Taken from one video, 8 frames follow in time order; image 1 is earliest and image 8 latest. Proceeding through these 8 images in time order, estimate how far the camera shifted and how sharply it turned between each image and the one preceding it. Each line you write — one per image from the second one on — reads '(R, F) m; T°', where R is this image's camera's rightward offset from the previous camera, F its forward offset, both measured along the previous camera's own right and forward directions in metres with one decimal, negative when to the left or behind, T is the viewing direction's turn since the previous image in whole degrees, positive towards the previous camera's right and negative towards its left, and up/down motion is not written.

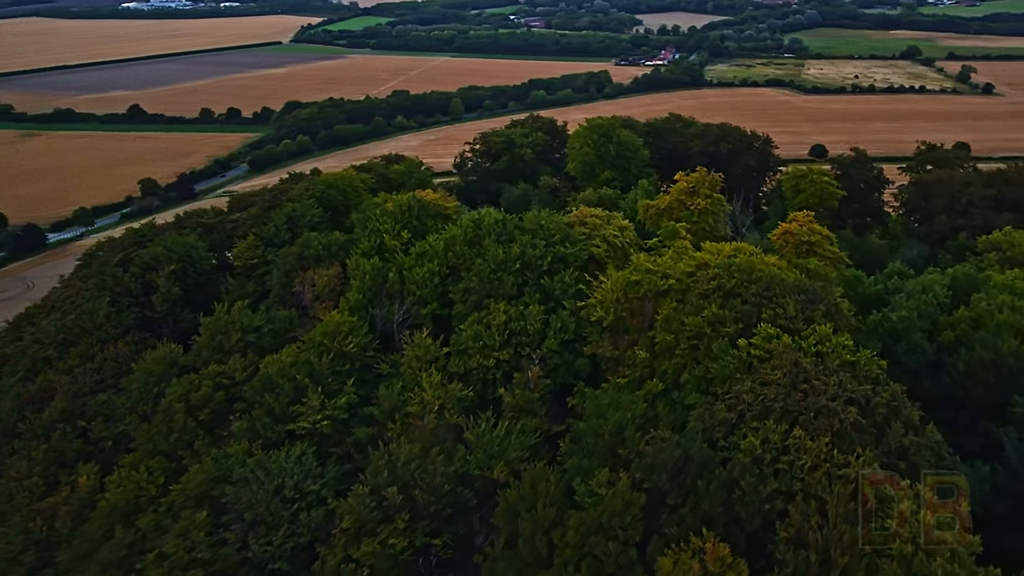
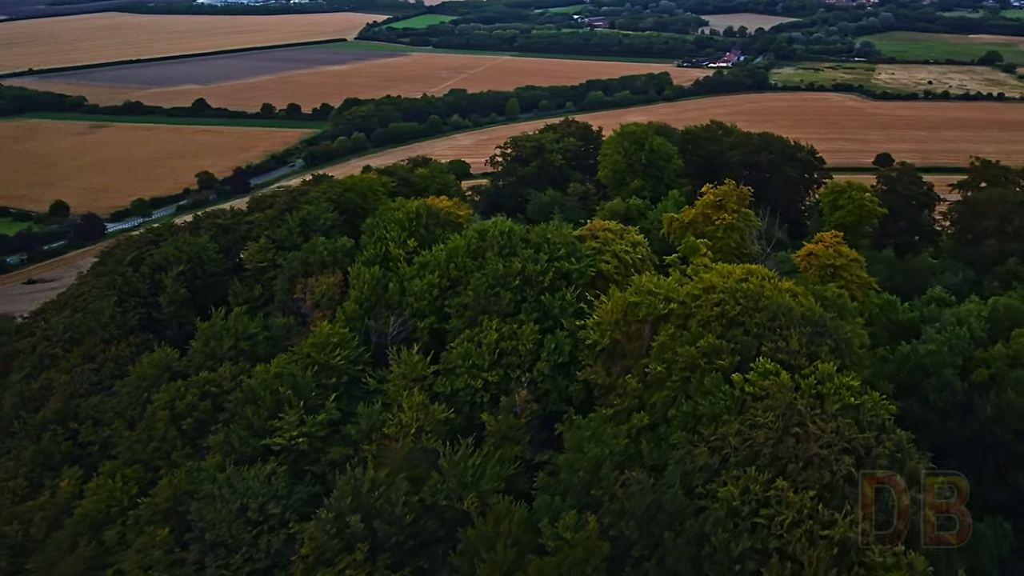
(+1.8, +1.2) m; -4°
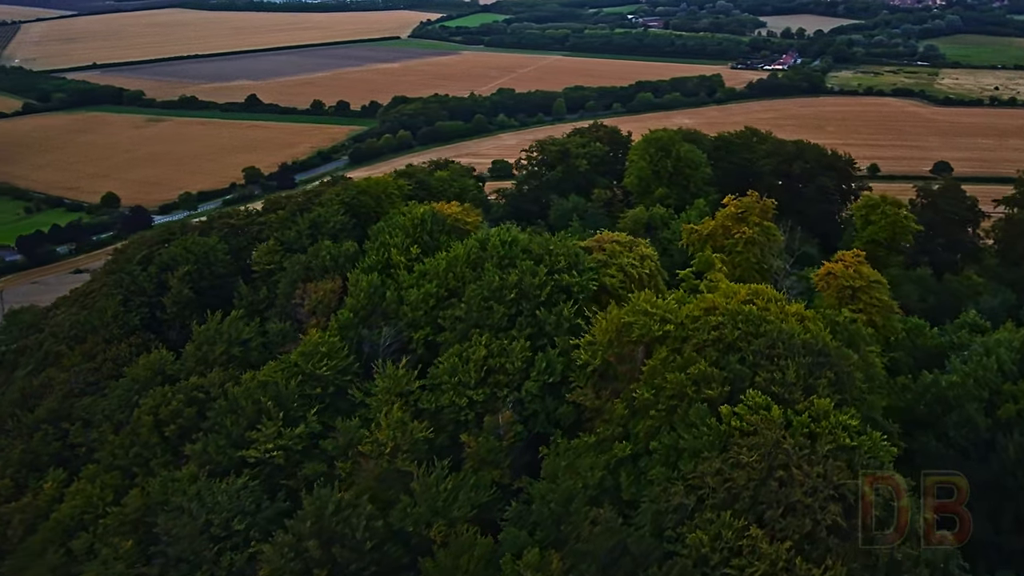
(+1.6, +1.0) m; -3°
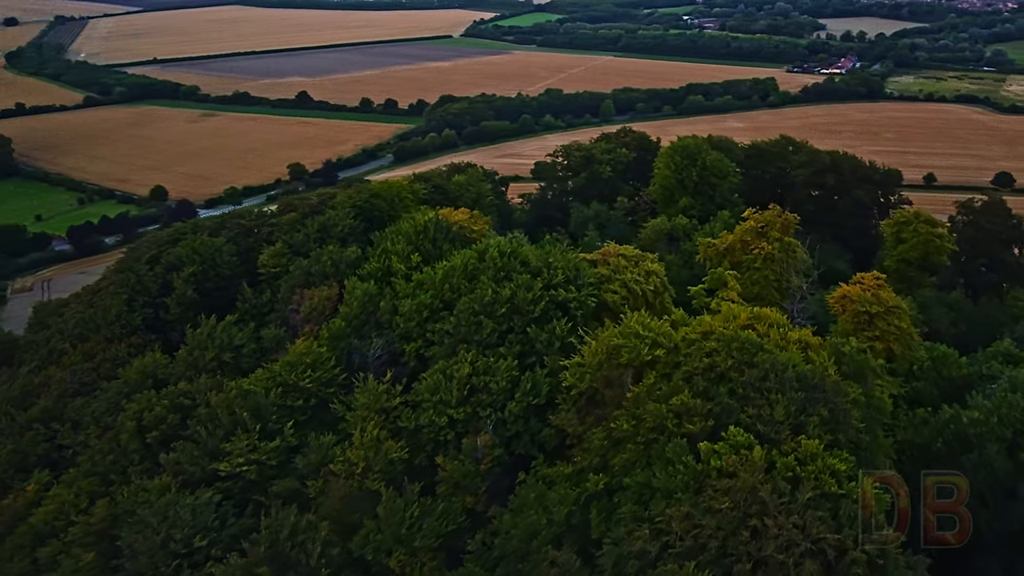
(+1.6, +1.0) m; -3°
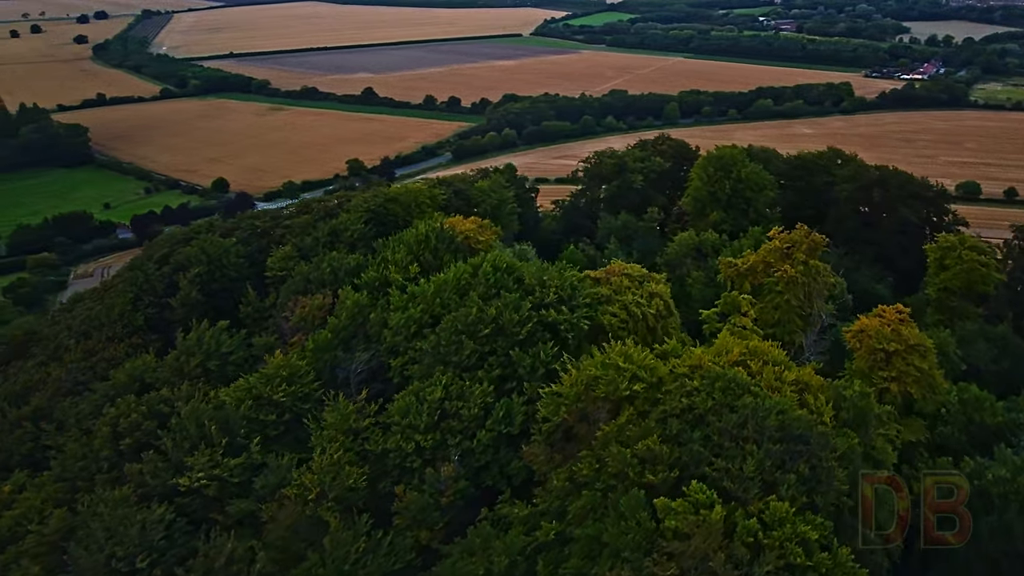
(+2.1, +1.3) m; -5°
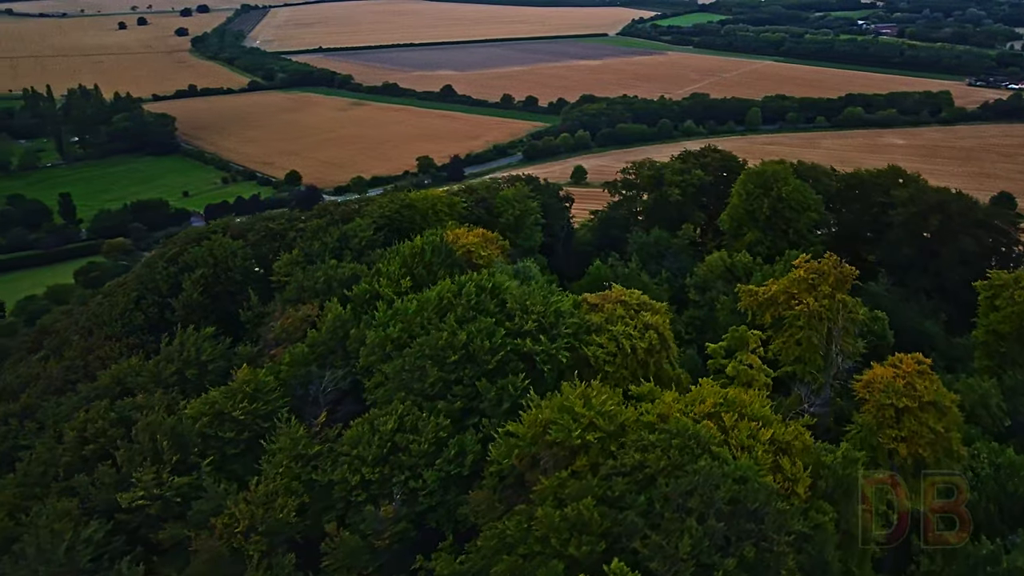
(+2.6, +1.7) m; -6°
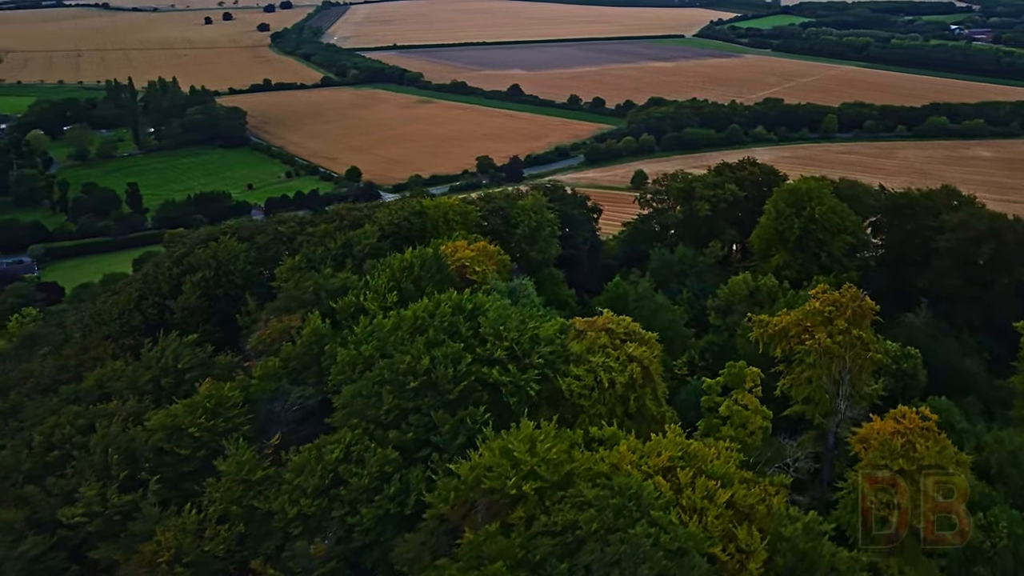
(+2.4, +1.4) m; -5°
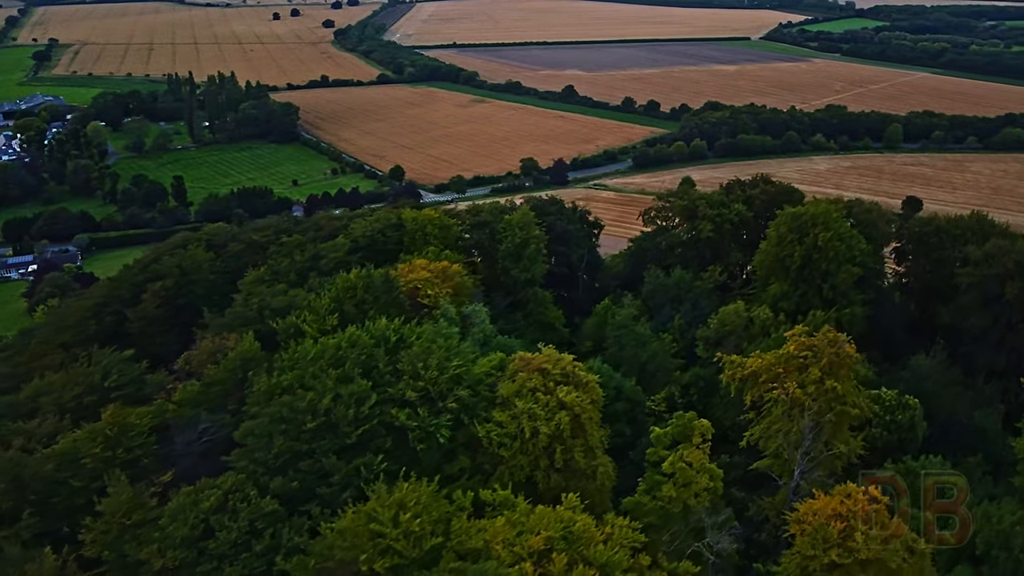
(+3.1, +2.0) m; -4°
